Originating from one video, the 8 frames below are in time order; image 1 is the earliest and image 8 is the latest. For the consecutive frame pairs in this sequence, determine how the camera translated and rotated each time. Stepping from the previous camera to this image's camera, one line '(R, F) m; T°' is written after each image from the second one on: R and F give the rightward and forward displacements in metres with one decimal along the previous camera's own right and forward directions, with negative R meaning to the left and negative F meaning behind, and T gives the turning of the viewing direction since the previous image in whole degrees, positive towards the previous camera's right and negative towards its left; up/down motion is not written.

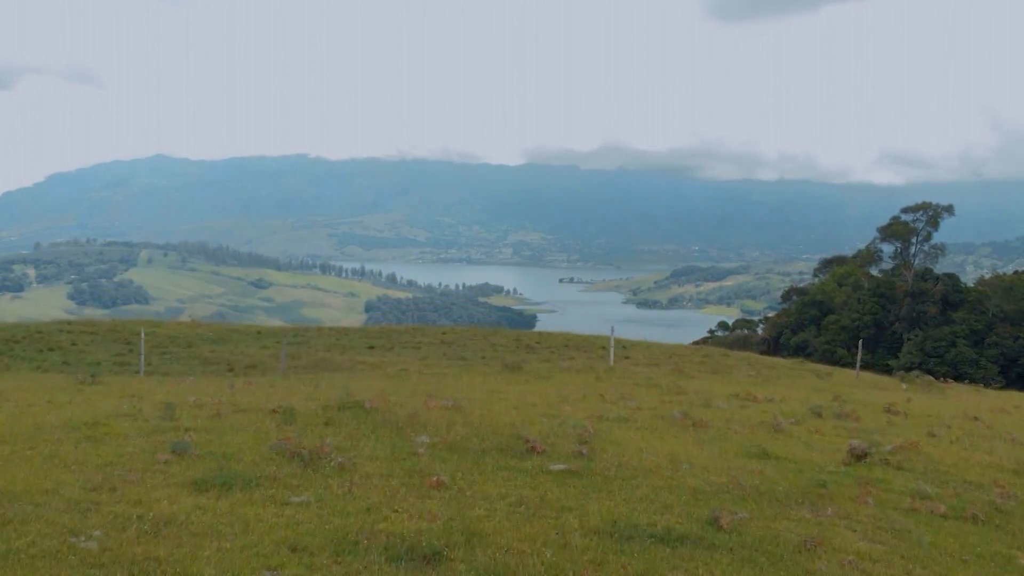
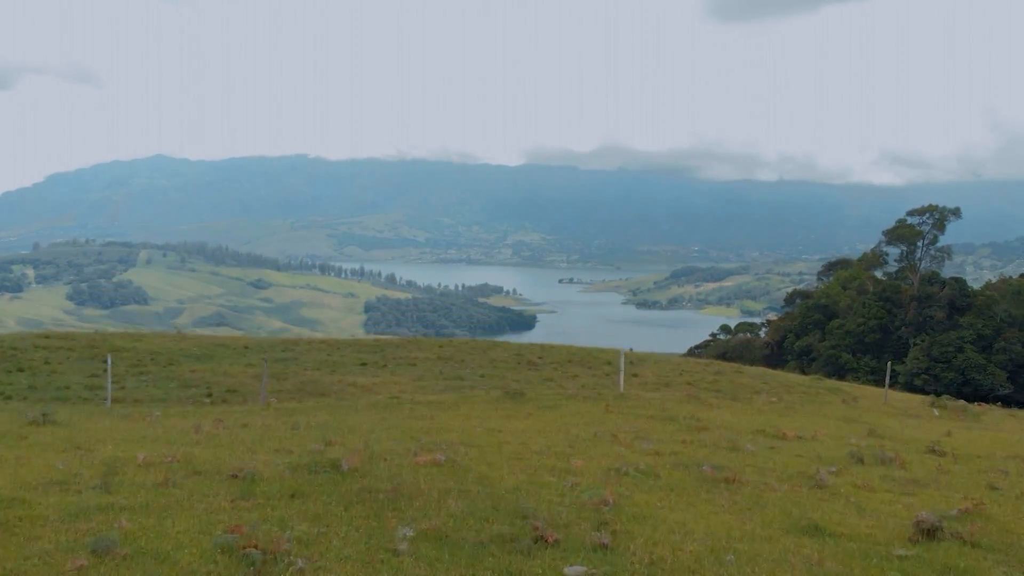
(0.0, +0.8) m; 0°
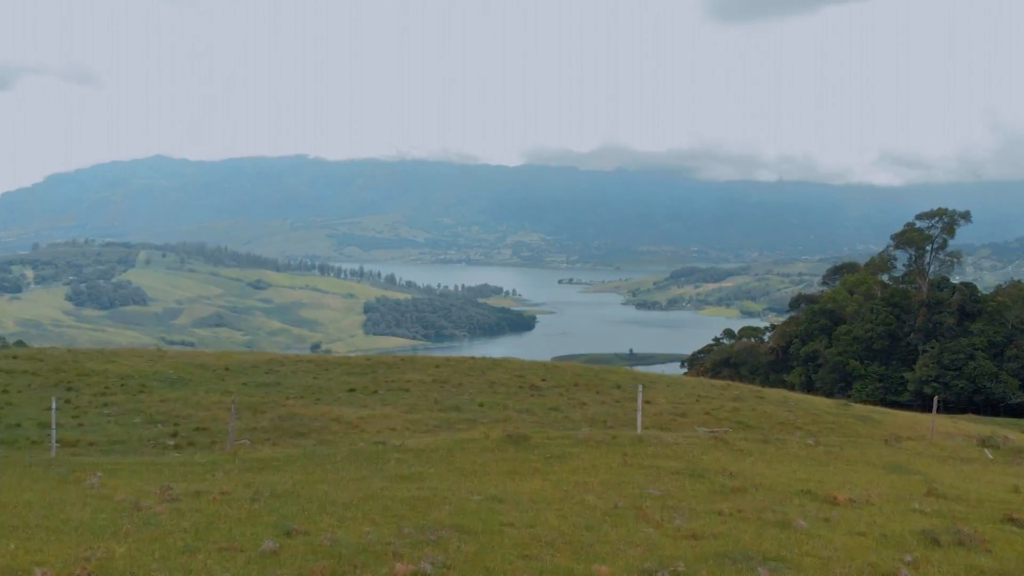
(0.0, +1.1) m; 0°
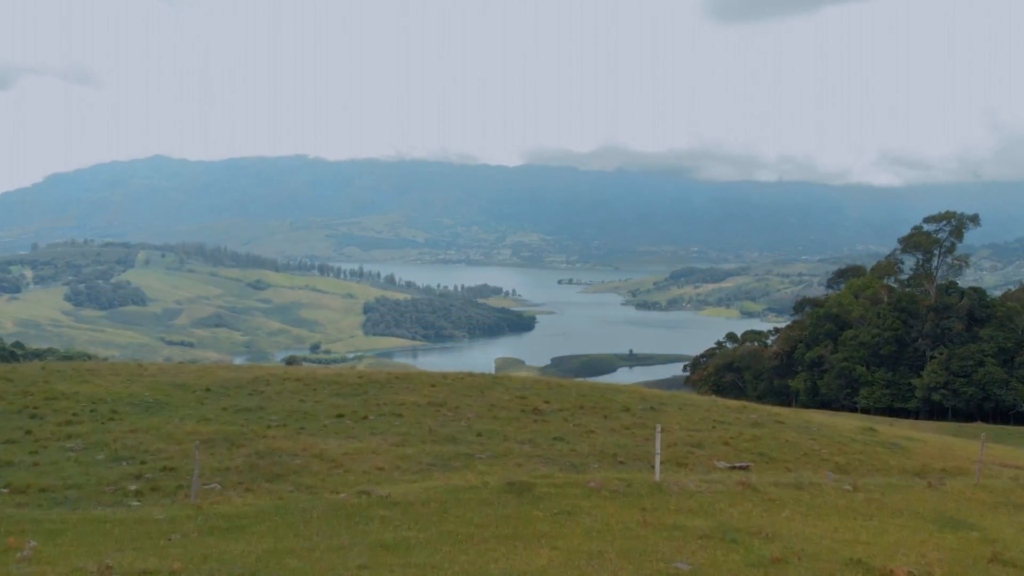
(0.0, +0.9) m; 0°
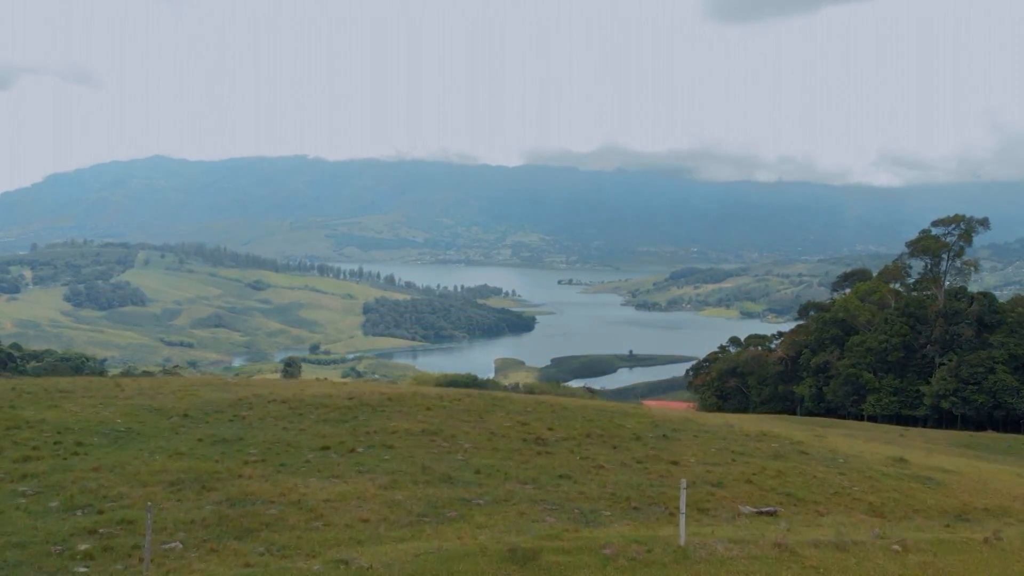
(0.0, +0.9) m; 0°
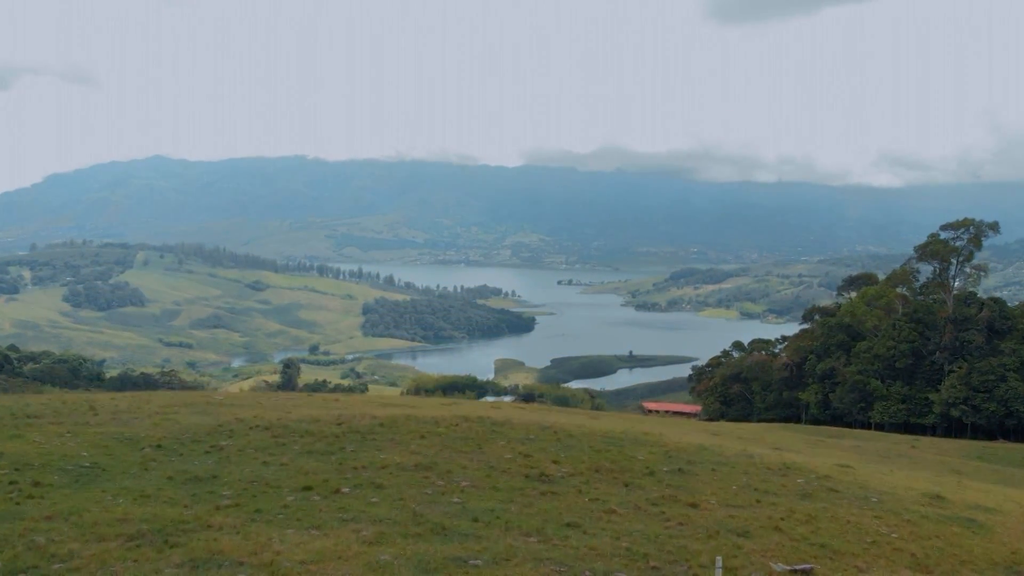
(0.0, +1.0) m; 0°
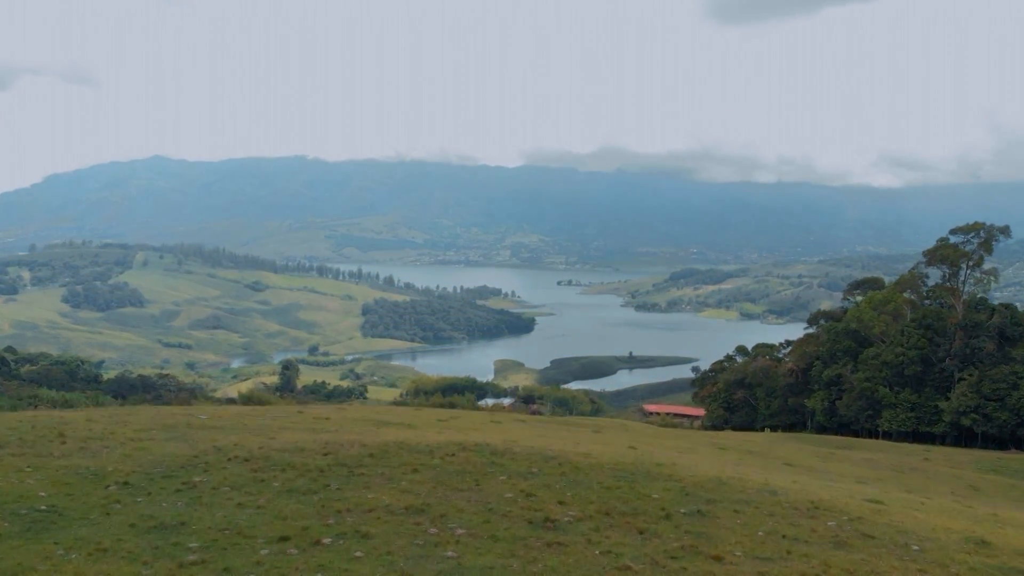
(0.0, +1.0) m; 0°
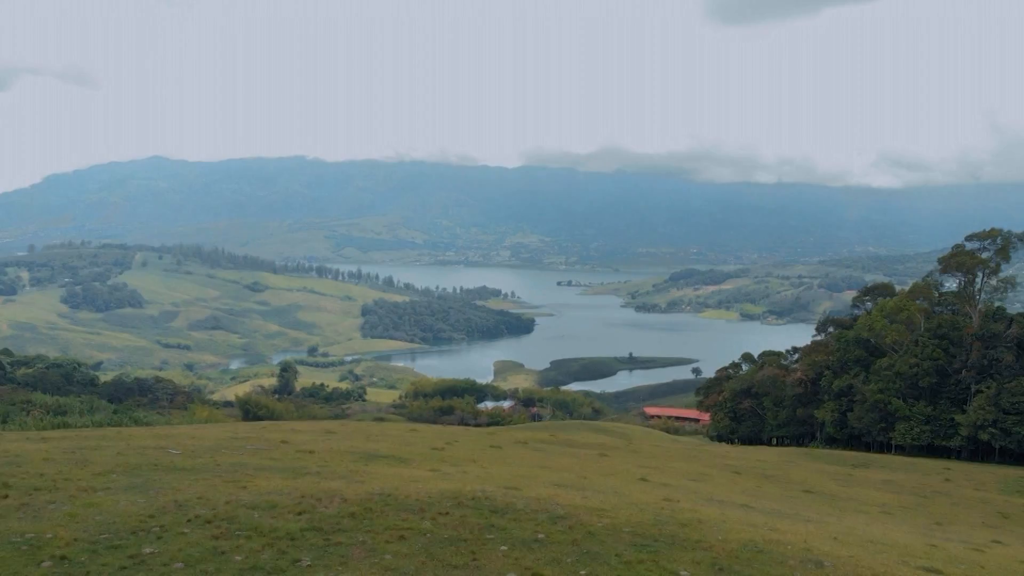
(0.0, +1.5) m; 0°
